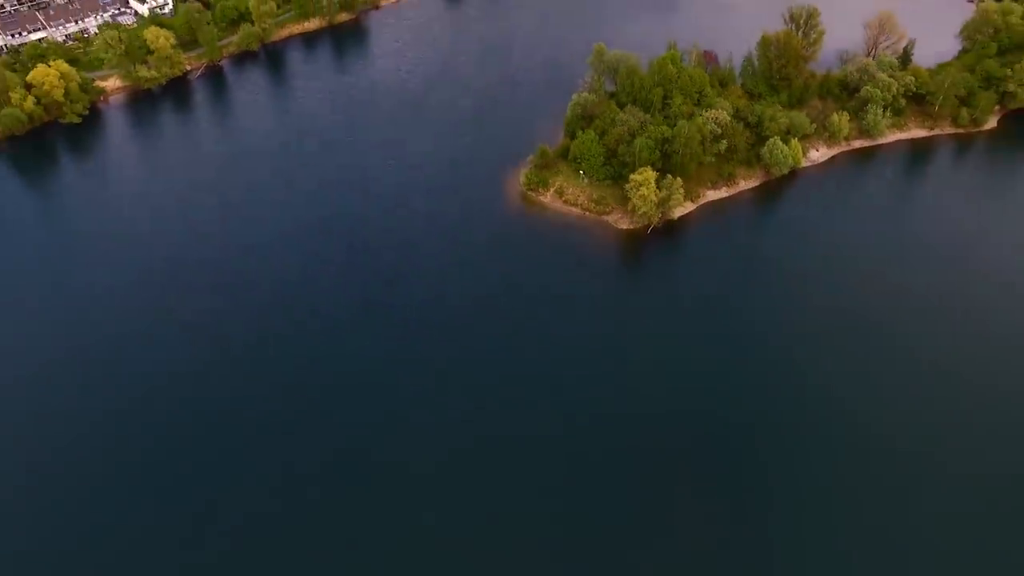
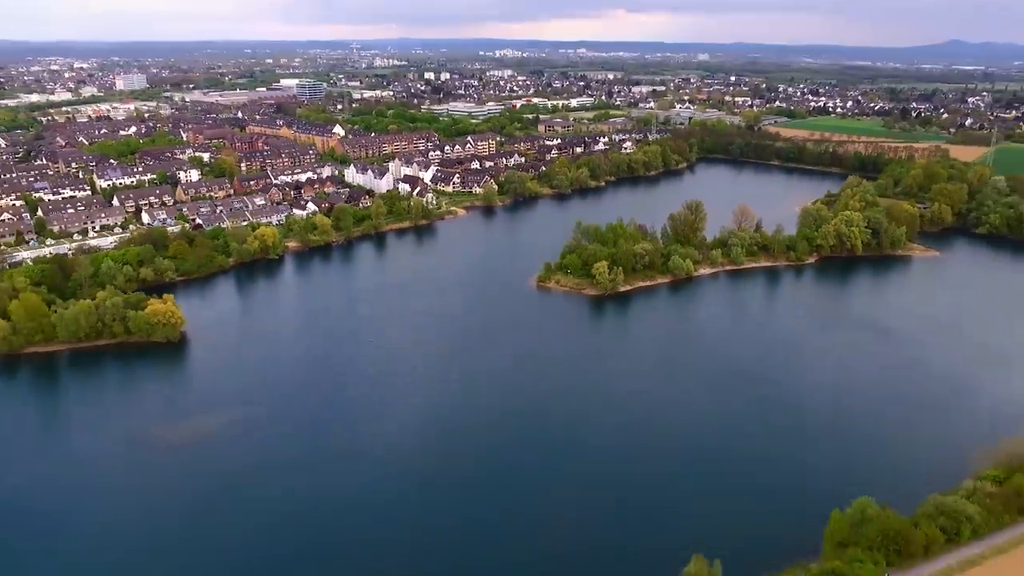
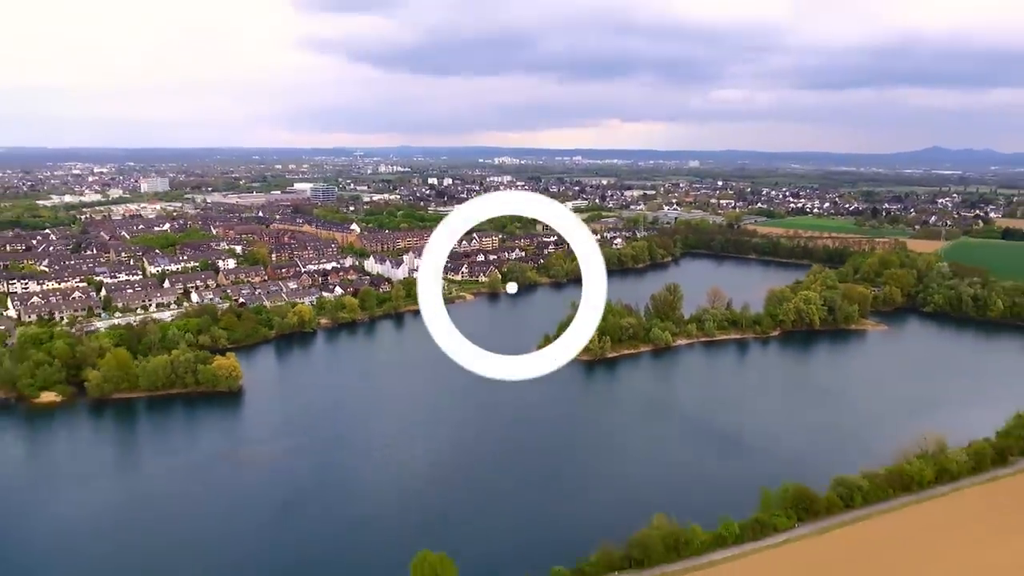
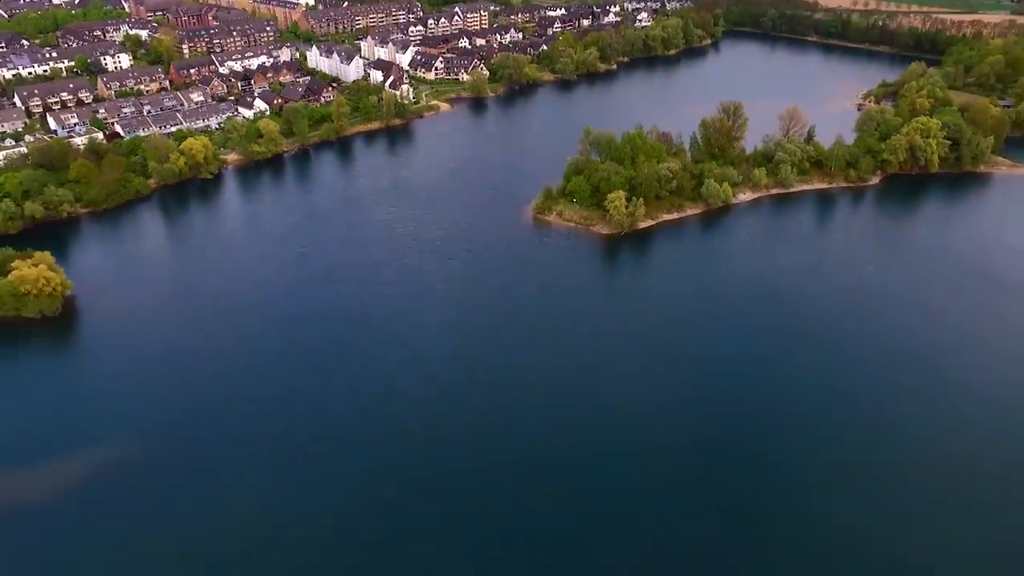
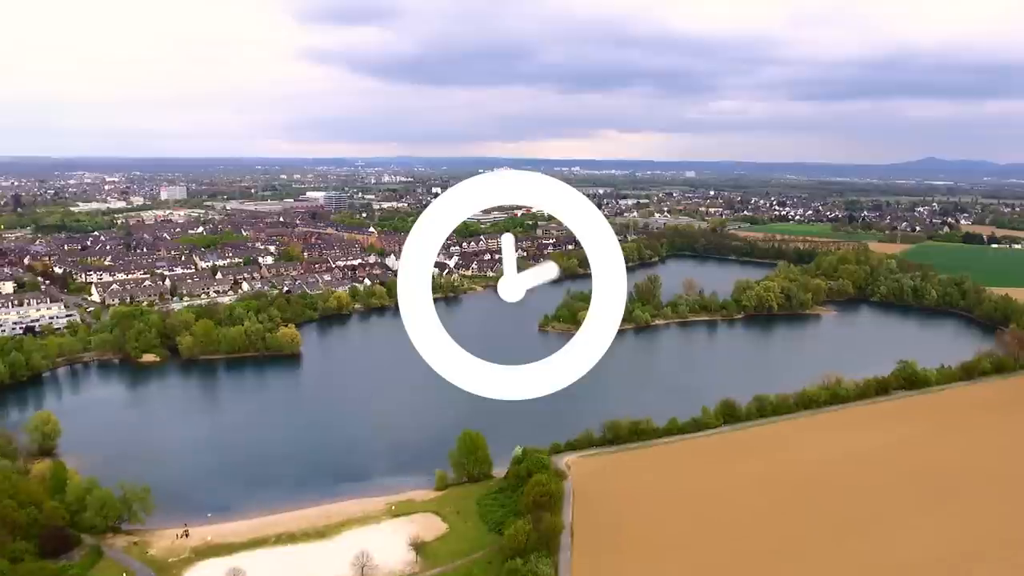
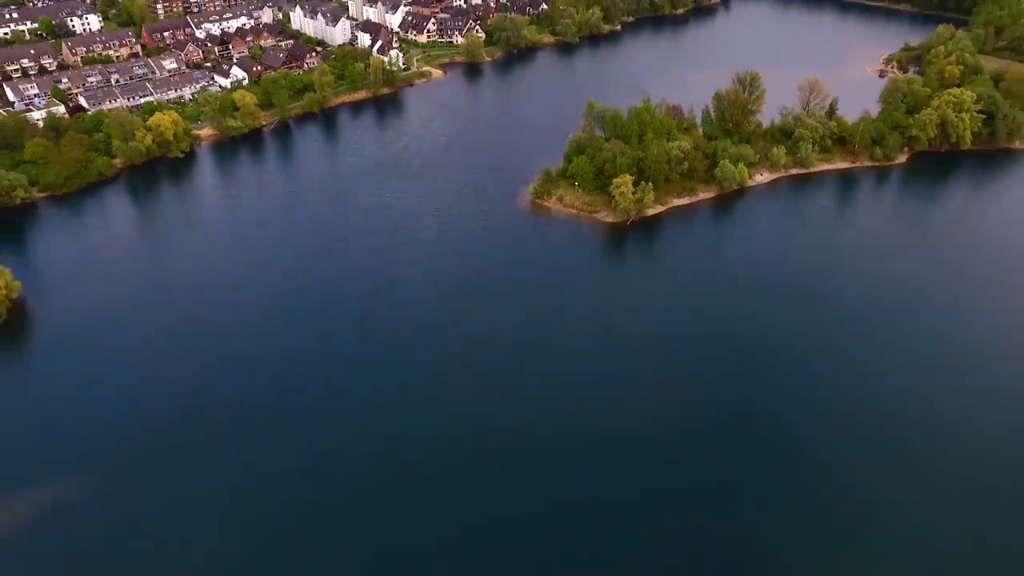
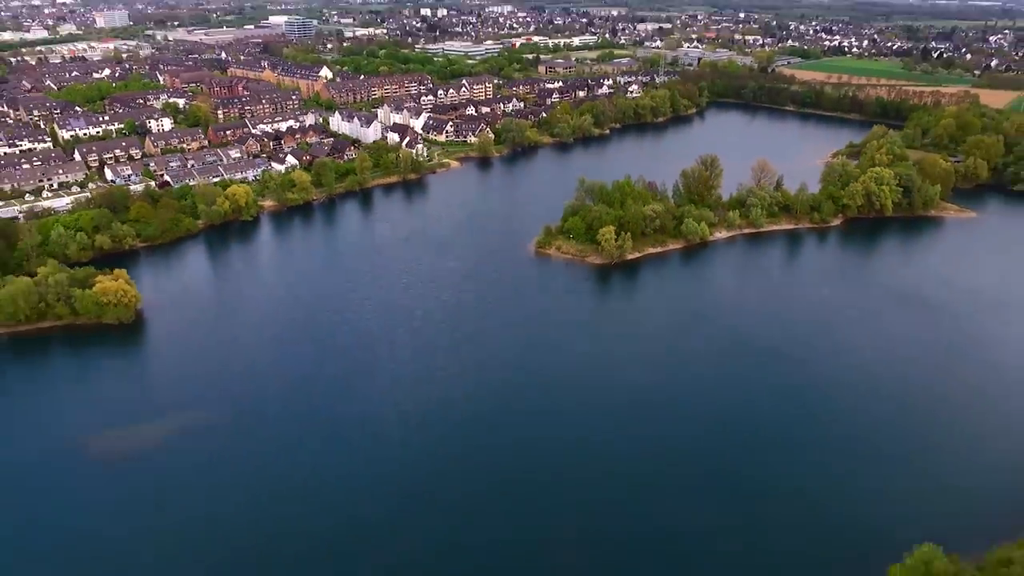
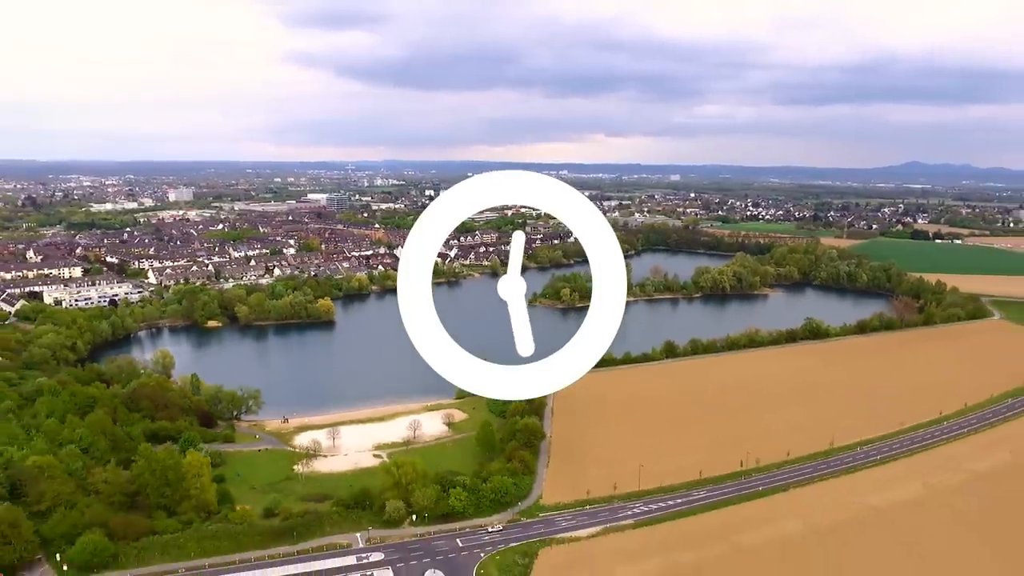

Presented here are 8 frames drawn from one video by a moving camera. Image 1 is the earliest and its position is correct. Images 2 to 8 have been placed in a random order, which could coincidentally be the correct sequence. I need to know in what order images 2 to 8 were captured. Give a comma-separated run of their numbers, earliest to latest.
6, 4, 7, 2, 3, 5, 8
